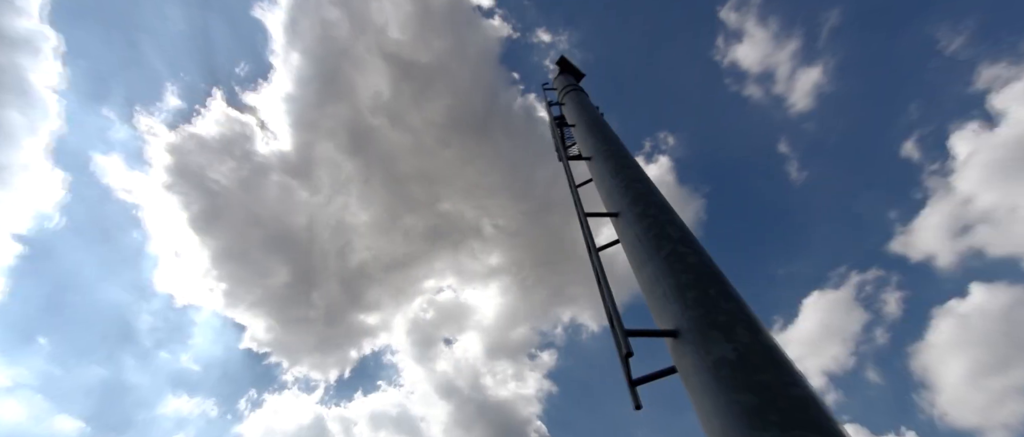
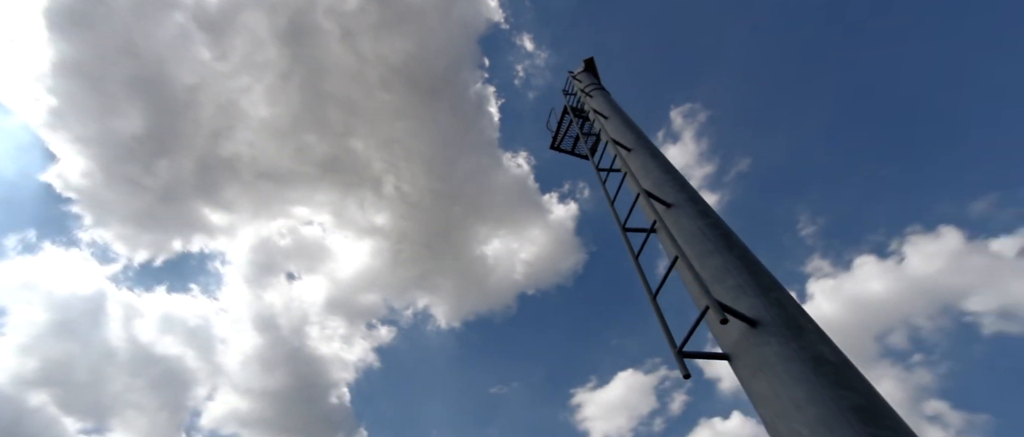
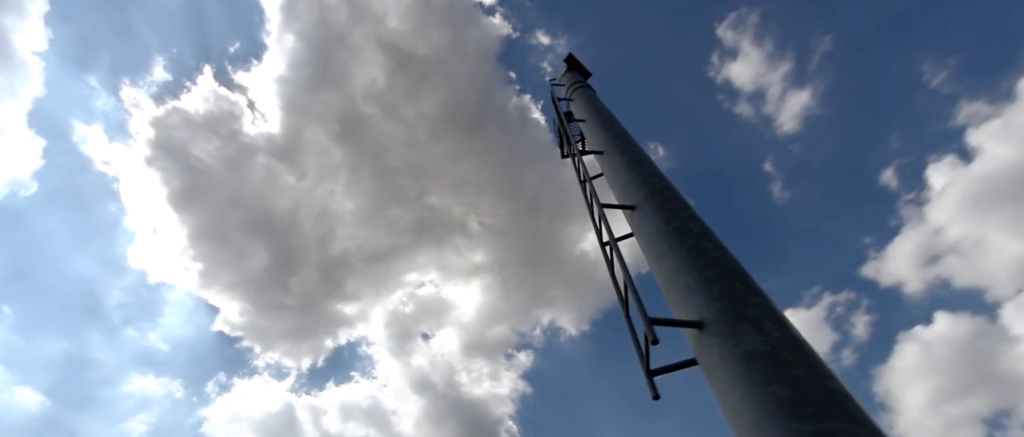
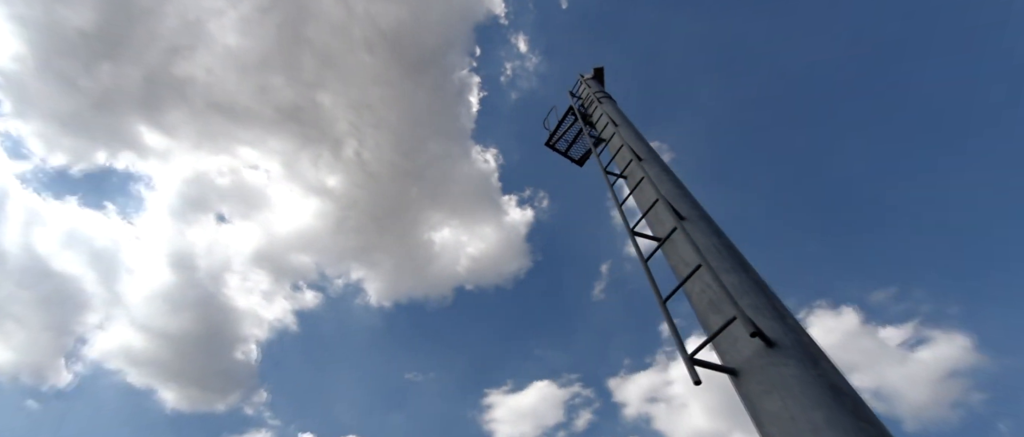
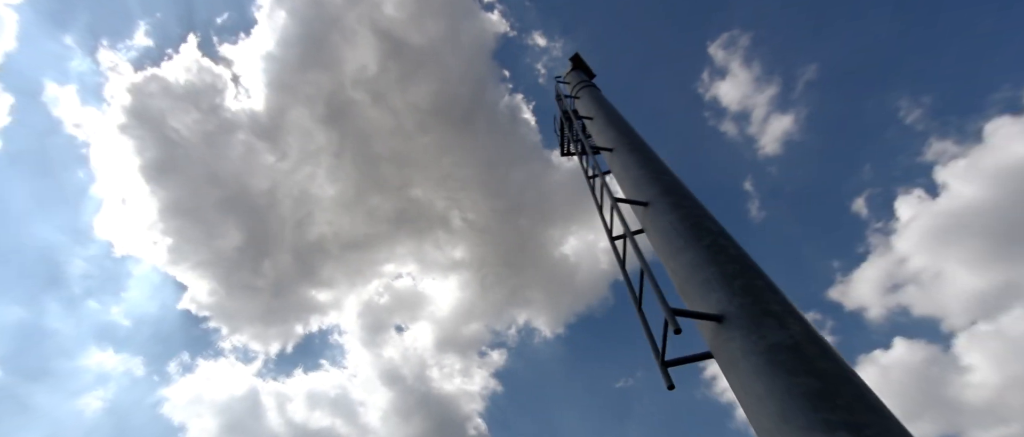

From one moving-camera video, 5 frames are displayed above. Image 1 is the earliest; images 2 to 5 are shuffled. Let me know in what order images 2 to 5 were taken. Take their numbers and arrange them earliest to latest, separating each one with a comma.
3, 5, 2, 4
